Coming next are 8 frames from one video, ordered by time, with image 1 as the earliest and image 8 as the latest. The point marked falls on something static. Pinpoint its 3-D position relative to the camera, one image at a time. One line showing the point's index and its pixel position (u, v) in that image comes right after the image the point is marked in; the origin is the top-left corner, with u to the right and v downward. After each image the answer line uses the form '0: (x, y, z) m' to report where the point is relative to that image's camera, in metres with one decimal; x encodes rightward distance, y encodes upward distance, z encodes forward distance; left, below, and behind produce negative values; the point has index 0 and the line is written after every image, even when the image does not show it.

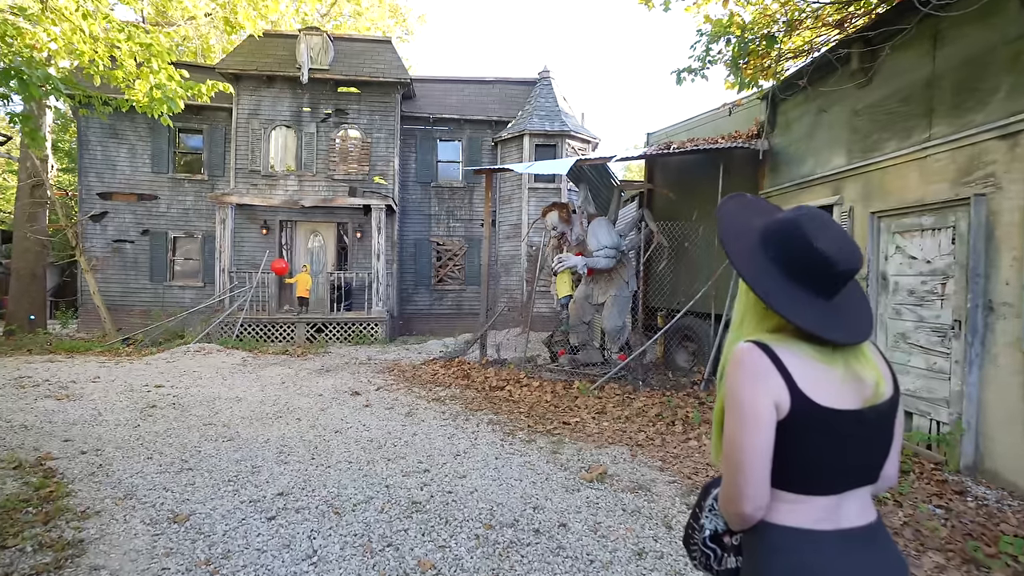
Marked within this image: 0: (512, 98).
0: (0.0, +6.1, +16.6) m
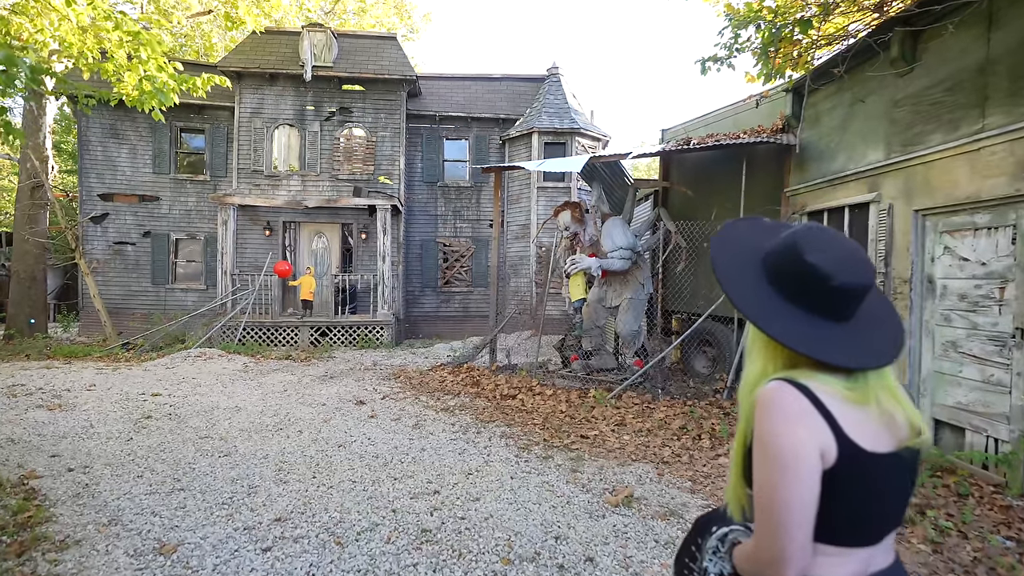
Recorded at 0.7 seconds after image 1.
0: (+0.2, +6.1, +16.3) m
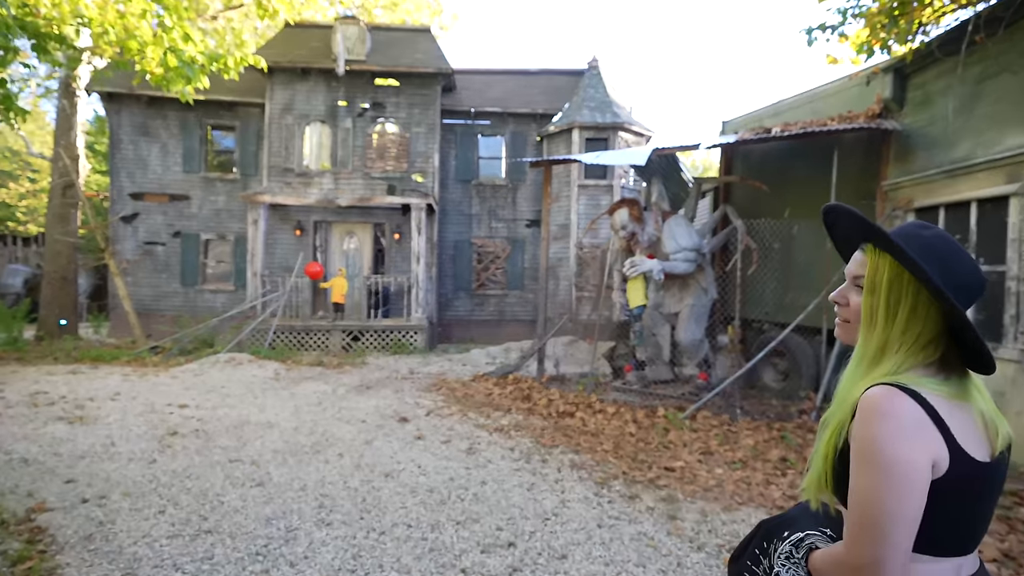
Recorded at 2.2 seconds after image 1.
0: (+1.4, +6.0, +15.5) m
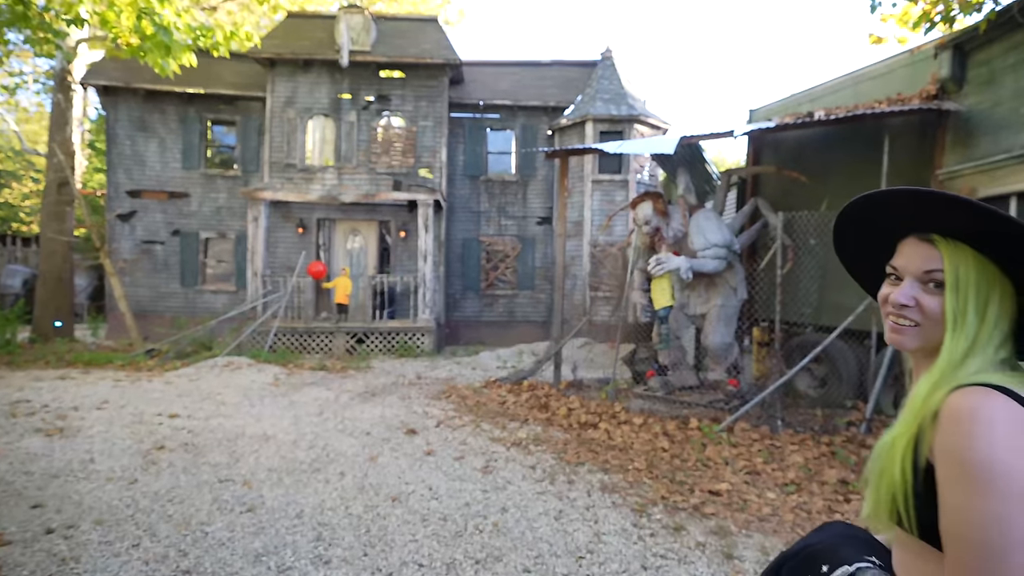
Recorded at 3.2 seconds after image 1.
0: (+1.7, +6.0, +14.9) m
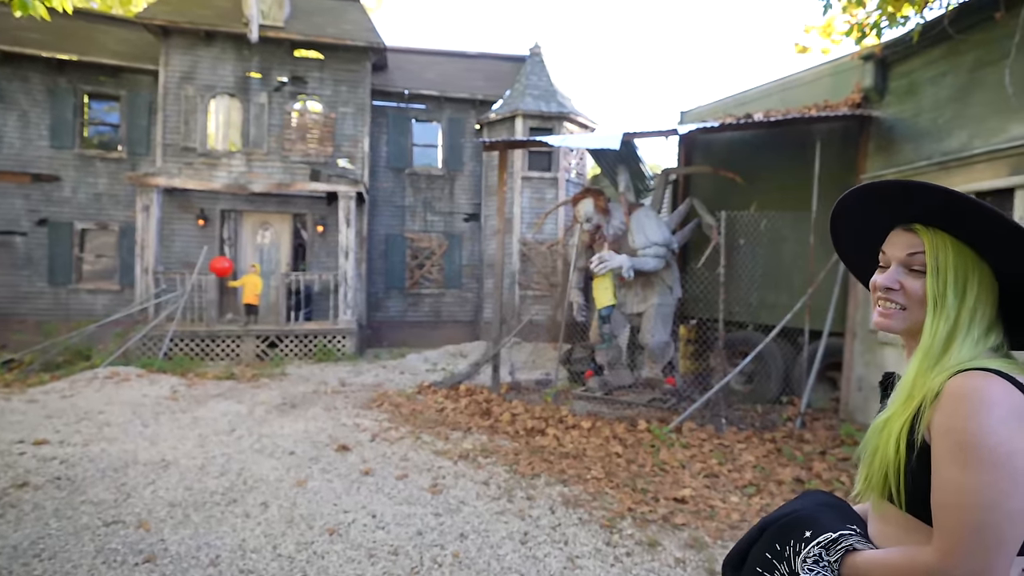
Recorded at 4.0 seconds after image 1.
0: (-0.4, +6.0, +14.6) m
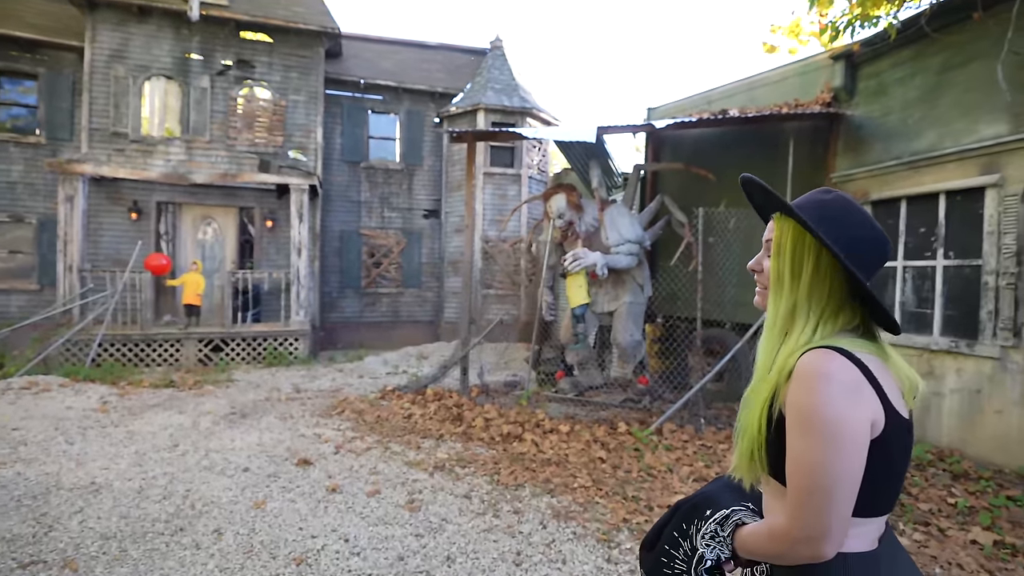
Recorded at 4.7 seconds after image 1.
0: (-1.5, +6.1, +14.2) m
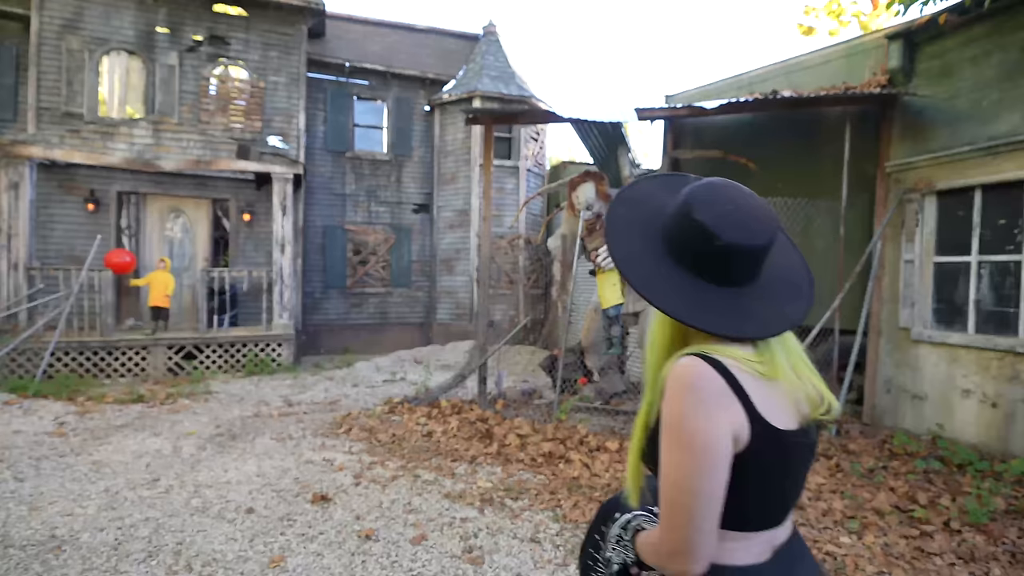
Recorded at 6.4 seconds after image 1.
0: (-1.6, +6.1, +13.4) m
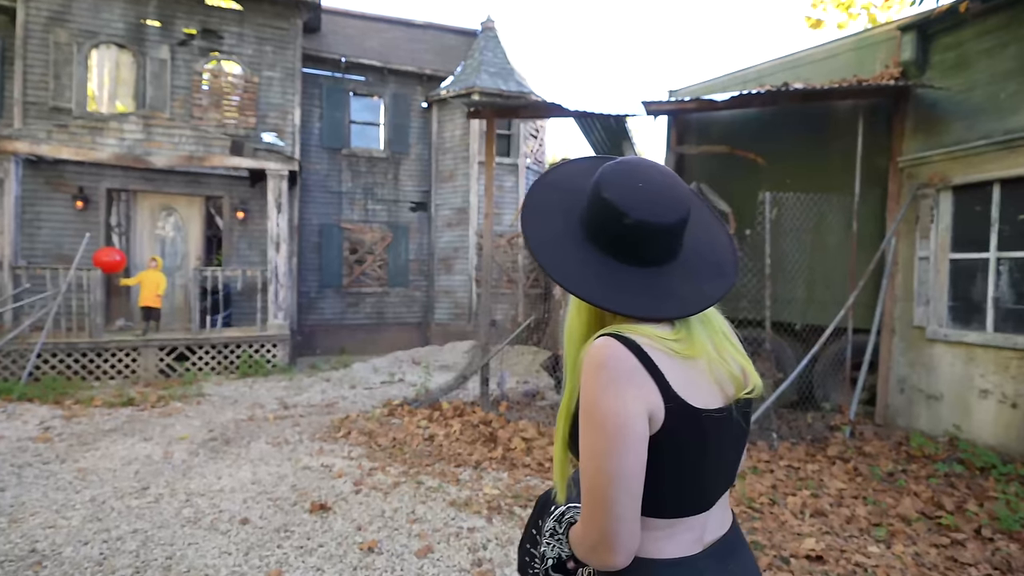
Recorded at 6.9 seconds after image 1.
0: (-1.7, +6.1, +13.2) m
